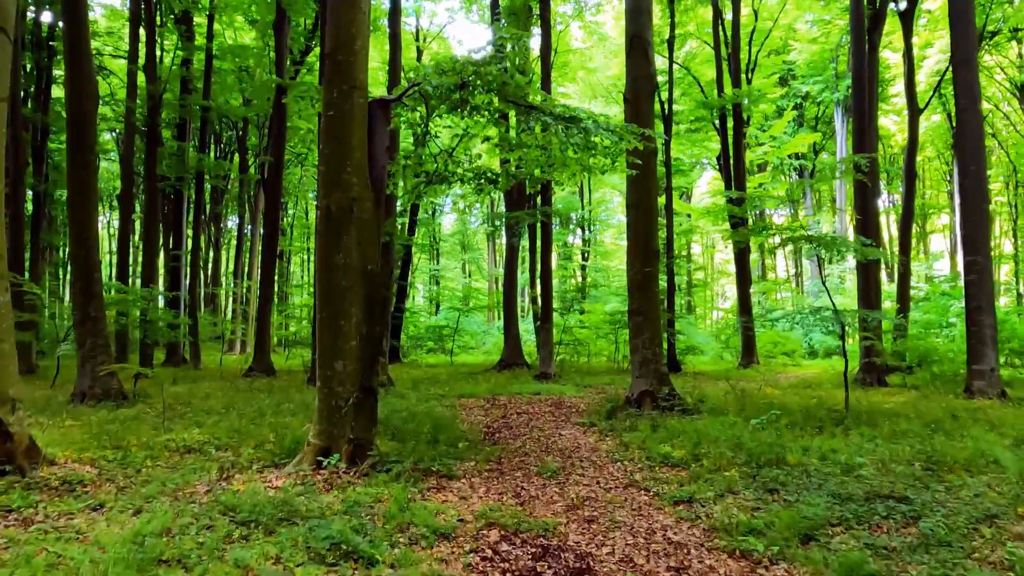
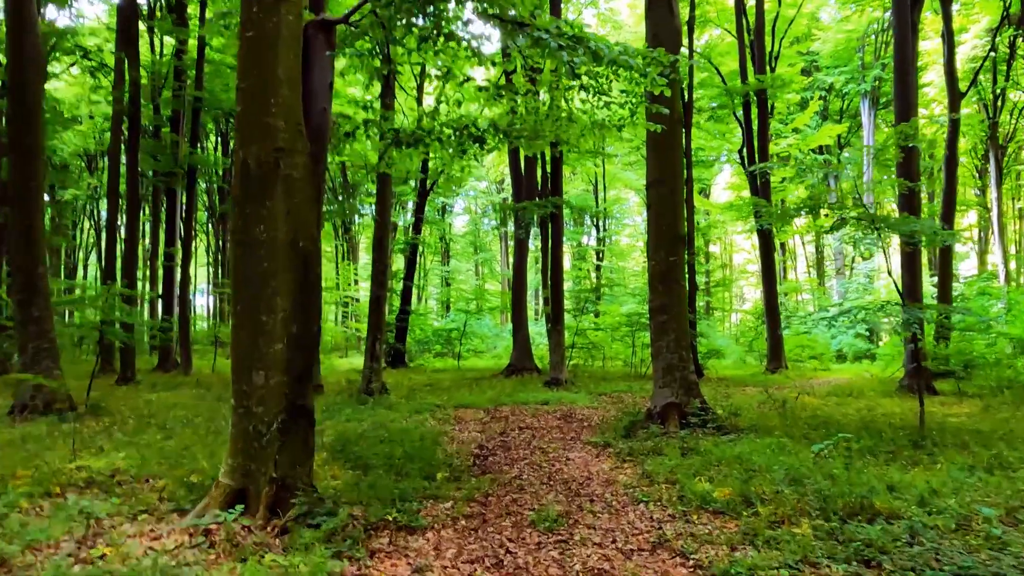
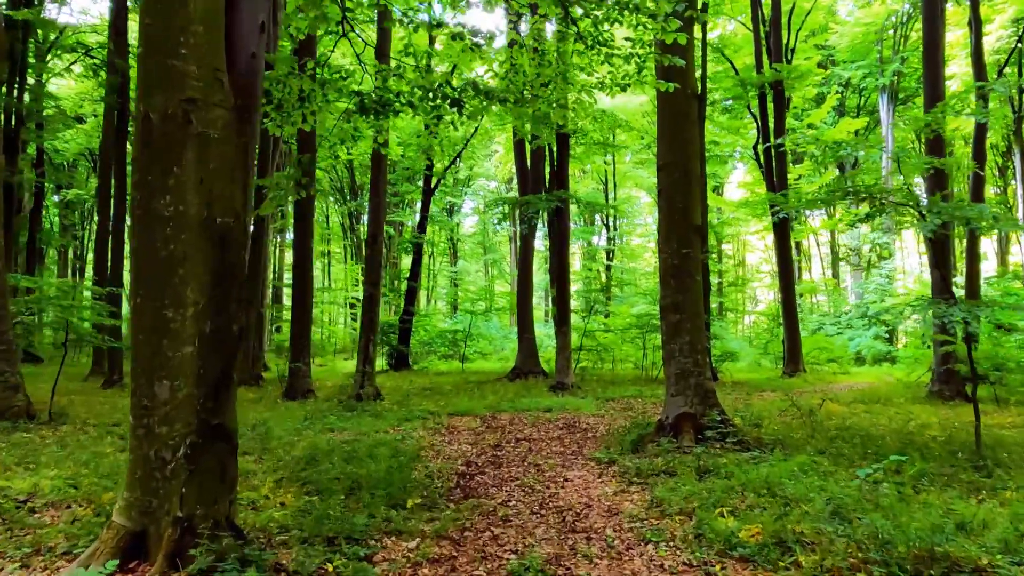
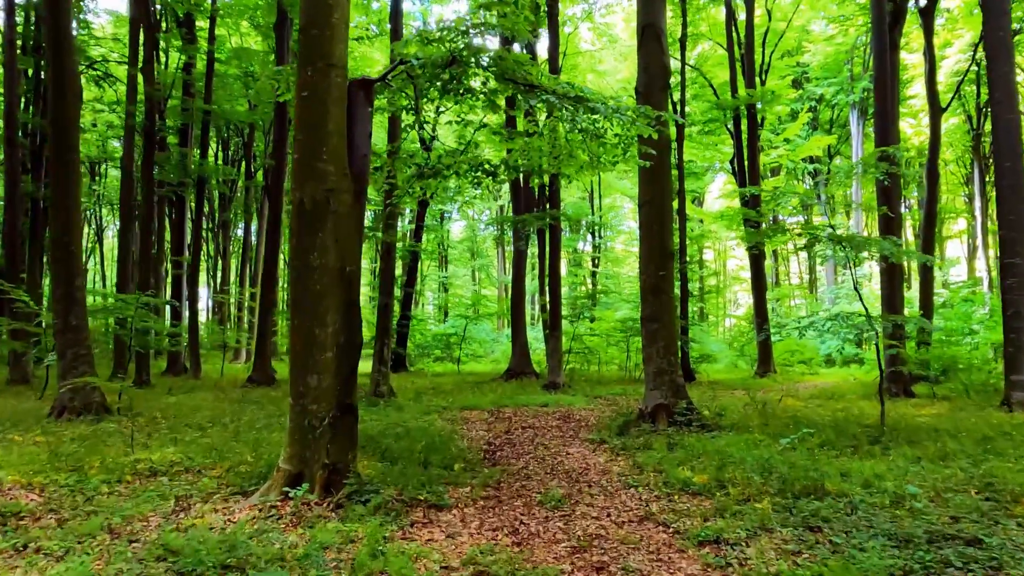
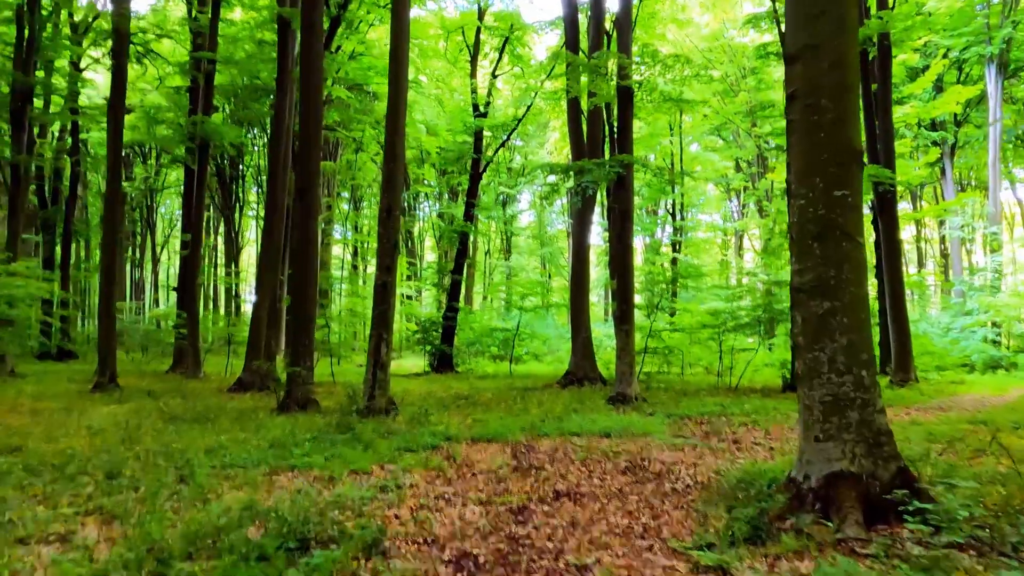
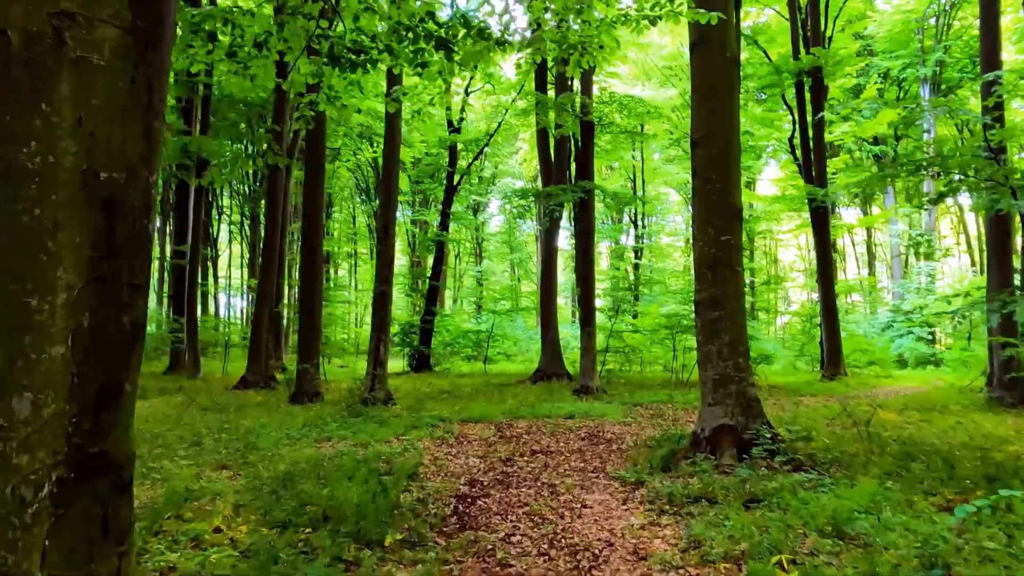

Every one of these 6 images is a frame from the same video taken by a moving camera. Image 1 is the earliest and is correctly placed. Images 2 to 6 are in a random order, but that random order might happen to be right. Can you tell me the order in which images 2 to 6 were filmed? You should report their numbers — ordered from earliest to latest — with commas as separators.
4, 2, 3, 6, 5
